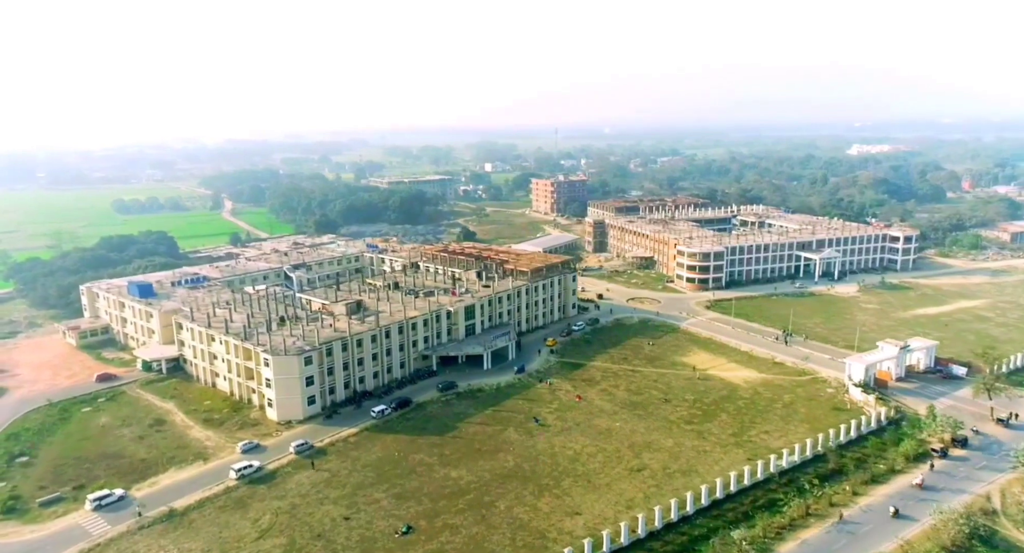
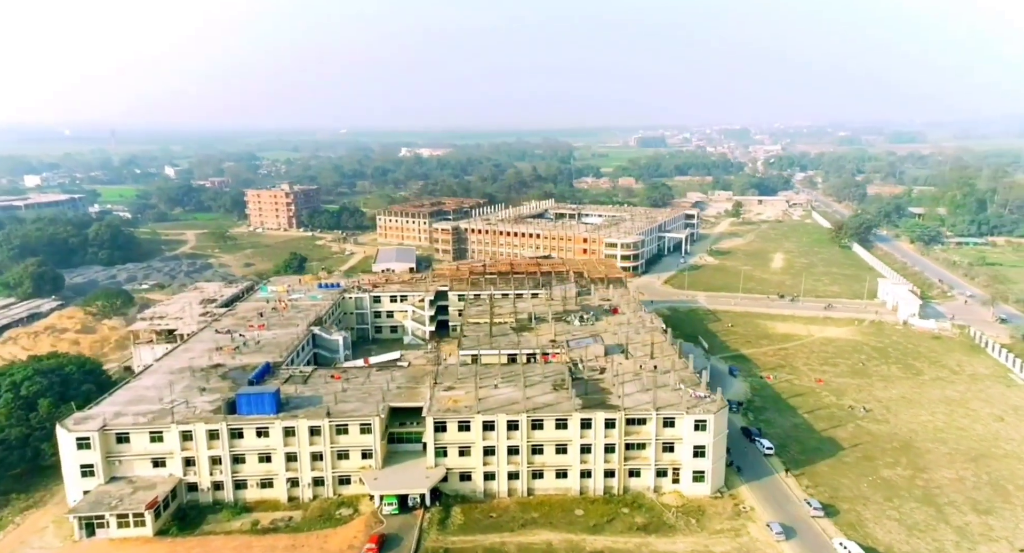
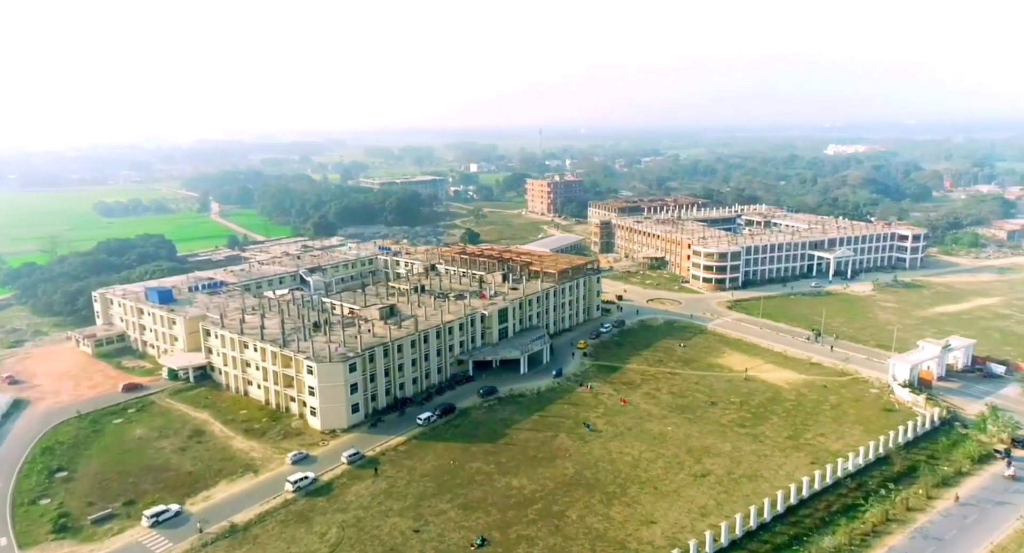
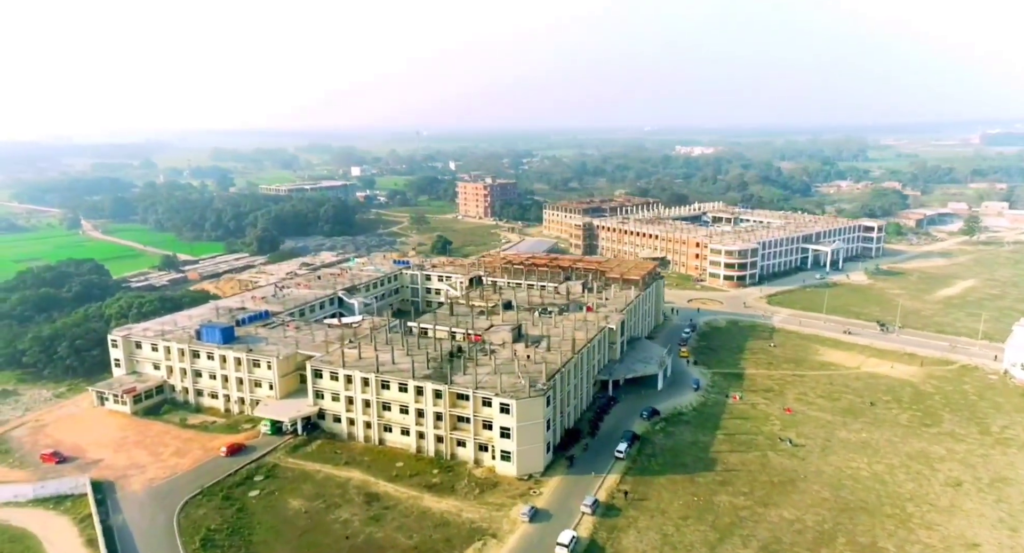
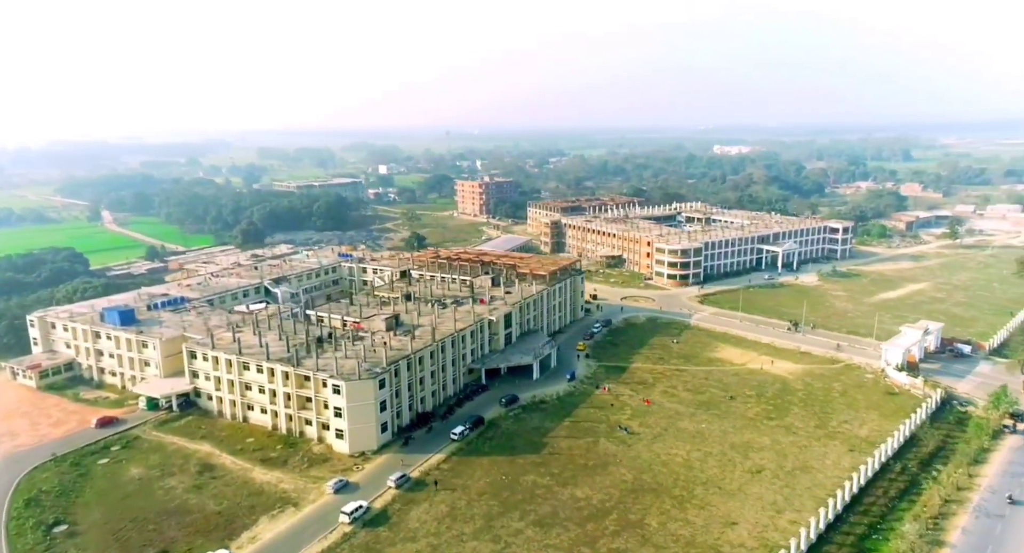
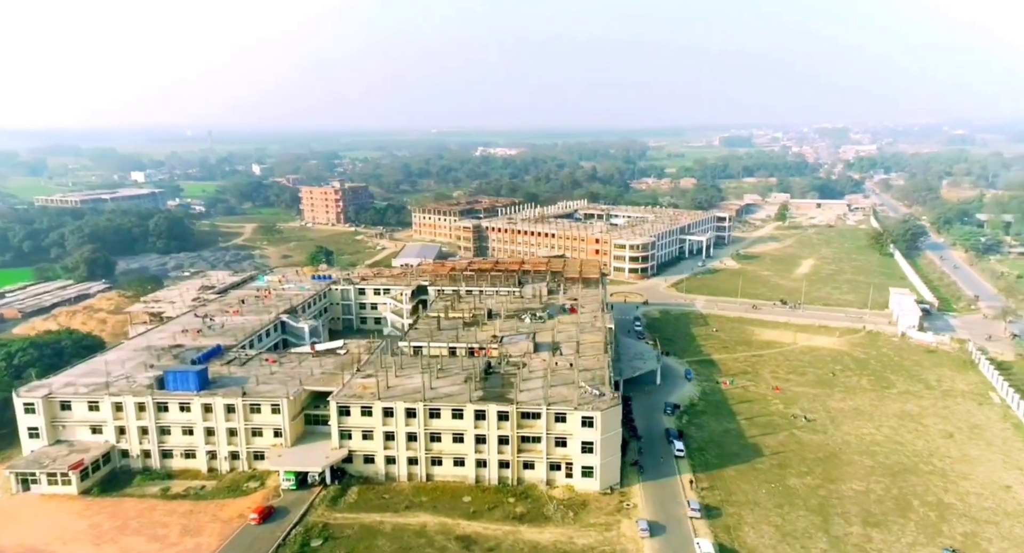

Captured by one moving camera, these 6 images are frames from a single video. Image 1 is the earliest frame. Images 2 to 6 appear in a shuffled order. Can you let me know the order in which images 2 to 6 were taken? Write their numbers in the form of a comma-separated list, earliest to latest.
3, 5, 4, 6, 2
